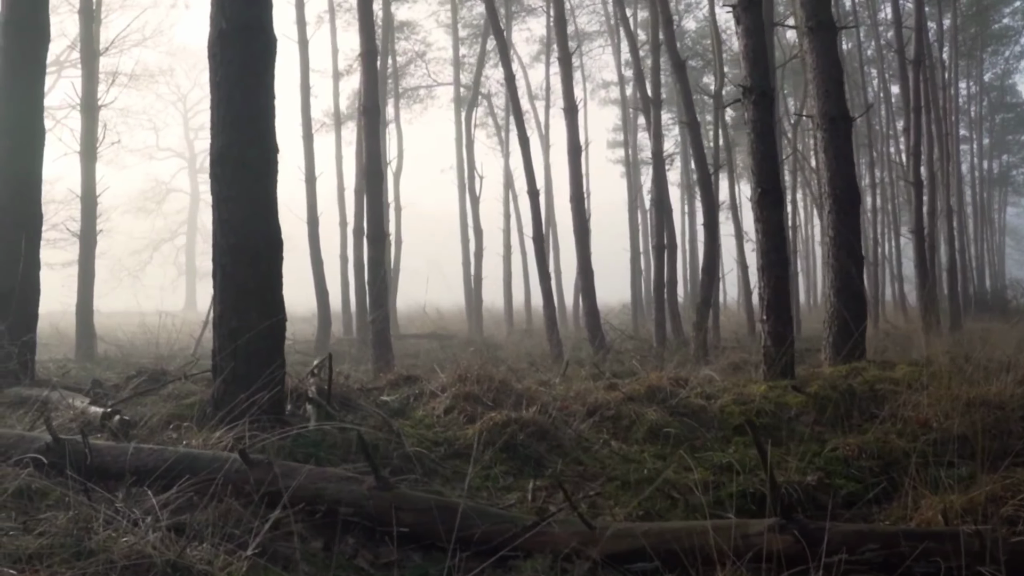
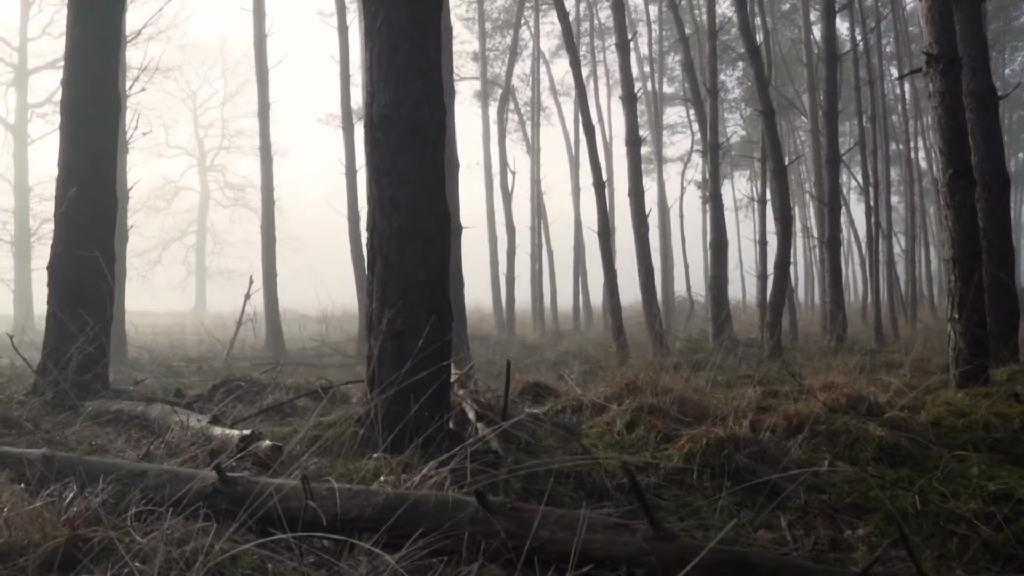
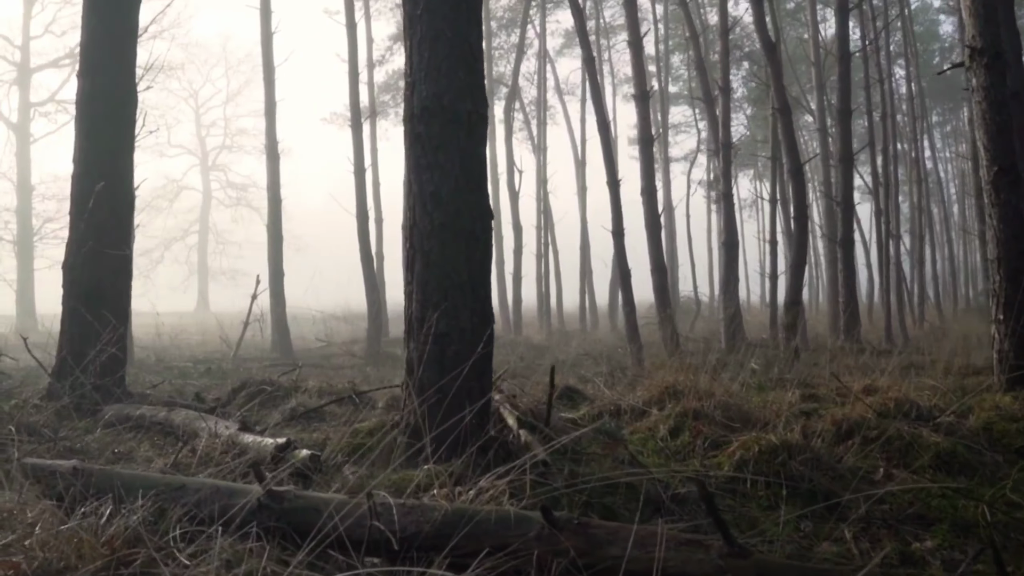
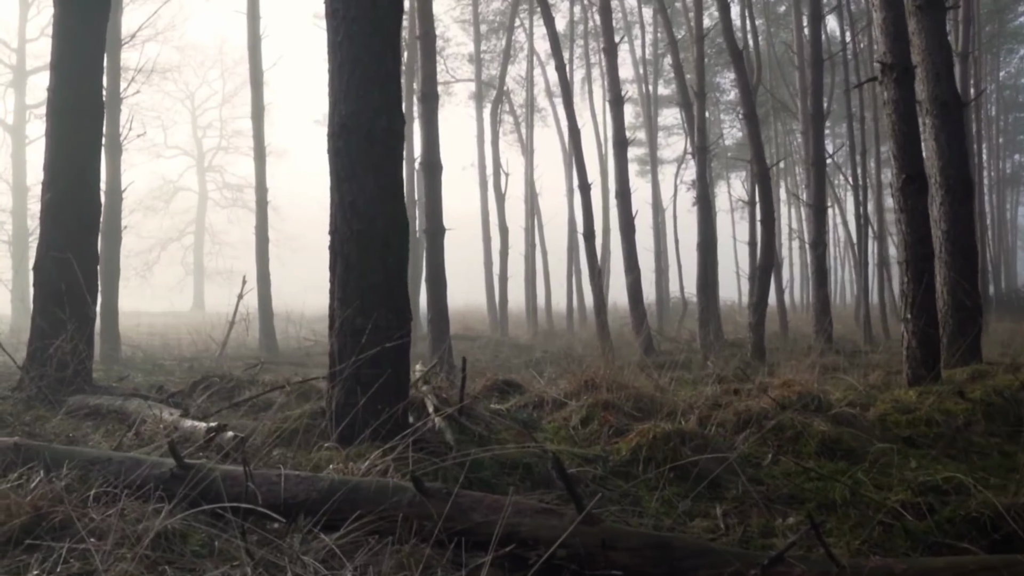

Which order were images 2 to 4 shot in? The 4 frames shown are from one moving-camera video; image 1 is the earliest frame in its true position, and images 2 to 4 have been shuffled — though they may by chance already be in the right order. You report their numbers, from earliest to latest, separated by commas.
4, 2, 3
